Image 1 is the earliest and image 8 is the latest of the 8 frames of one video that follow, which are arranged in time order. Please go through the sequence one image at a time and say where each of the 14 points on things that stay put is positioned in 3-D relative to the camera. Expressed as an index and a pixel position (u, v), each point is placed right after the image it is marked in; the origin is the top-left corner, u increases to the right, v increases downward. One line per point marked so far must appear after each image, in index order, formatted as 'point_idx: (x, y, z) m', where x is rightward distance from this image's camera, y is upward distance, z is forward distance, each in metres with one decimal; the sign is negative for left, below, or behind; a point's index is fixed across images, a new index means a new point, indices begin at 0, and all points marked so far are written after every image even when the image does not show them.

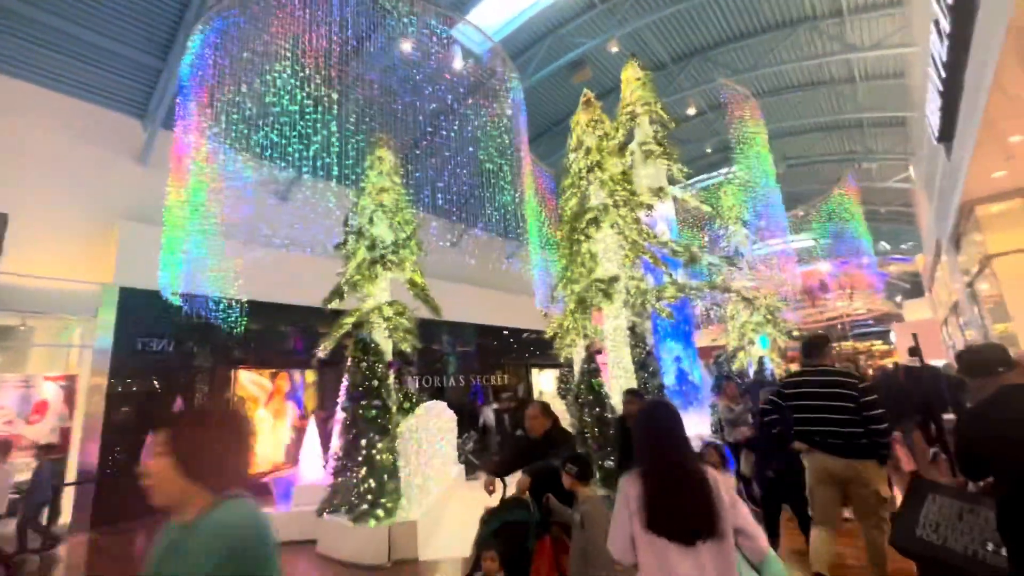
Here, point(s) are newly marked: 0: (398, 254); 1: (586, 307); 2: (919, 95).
0: (-1.6, +0.5, +6.2) m
1: (+0.9, -0.2, +5.6) m
2: (+6.8, +3.2, +7.7) m
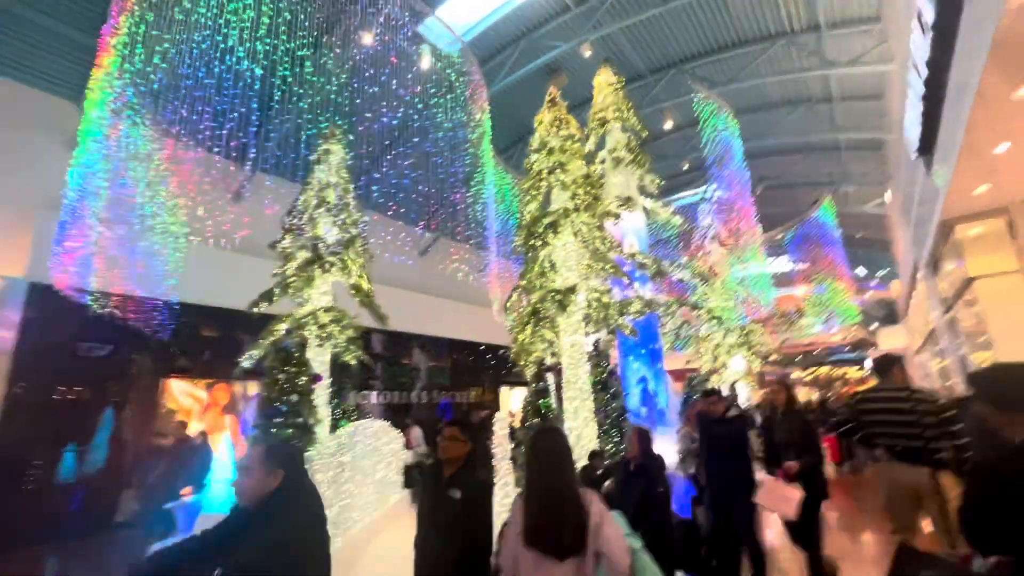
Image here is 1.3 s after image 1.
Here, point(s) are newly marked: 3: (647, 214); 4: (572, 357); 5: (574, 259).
0: (-2.1, +0.4, +5.7) m
1: (+0.3, -0.3, +5.1) m
2: (+6.3, +2.8, +7.5) m
3: (+2.0, +1.1, +7.0) m
4: (+0.7, -0.8, +5.2) m
5: (+0.7, +0.3, +5.4) m
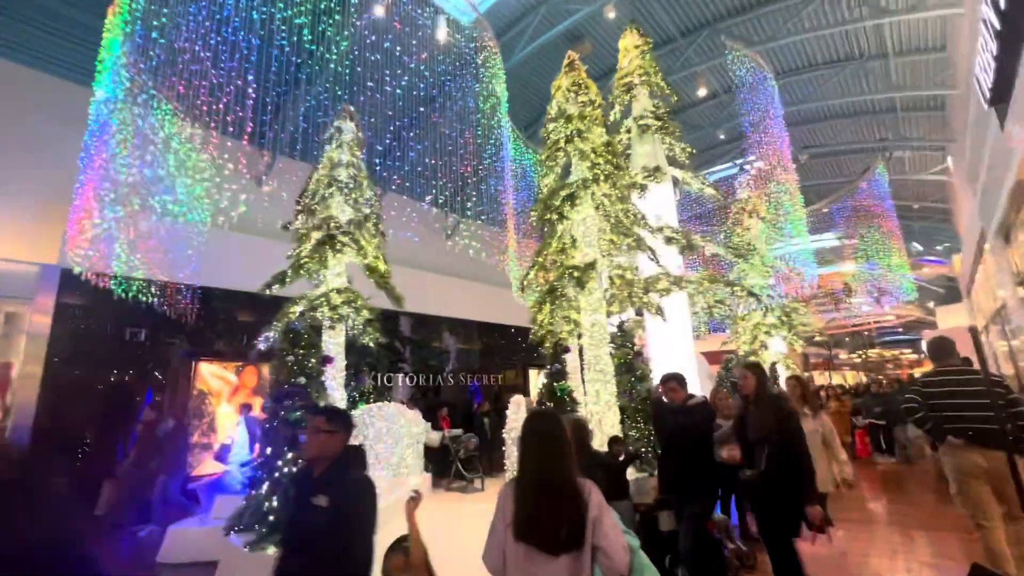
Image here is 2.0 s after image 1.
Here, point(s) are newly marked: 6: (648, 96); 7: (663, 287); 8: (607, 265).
0: (-1.9, +0.6, +5.5) m
1: (+0.5, -0.1, +4.8) m
2: (+6.5, +3.2, +6.7) m
3: (+2.3, +1.4, +6.5) m
4: (+0.8, -0.5, +4.9) m
5: (+0.9, +0.6, +5.0) m
6: (+1.9, +2.7, +6.6) m
7: (+1.6, 0.0, +5.0) m
8: (+1.0, +0.2, +4.9) m
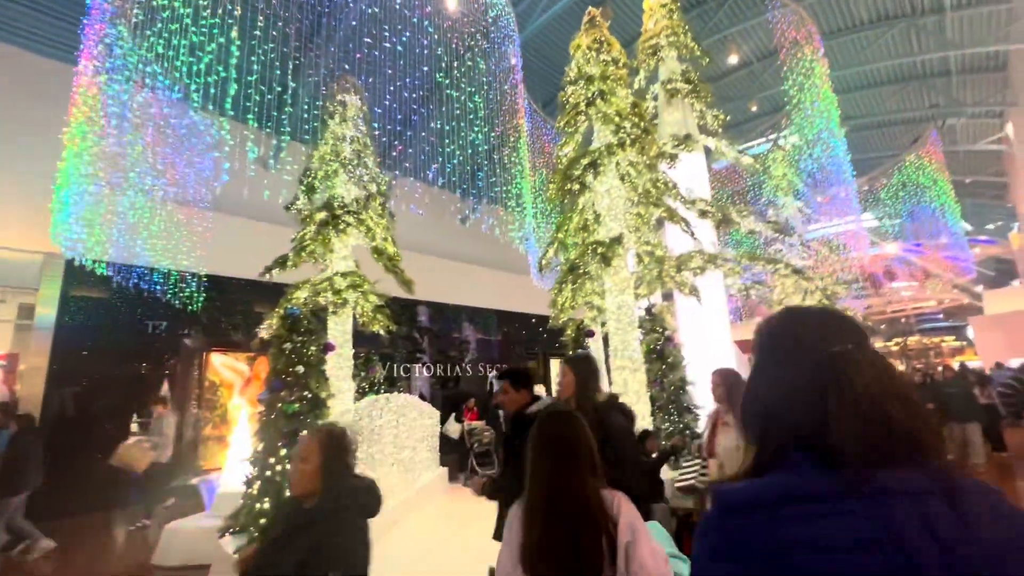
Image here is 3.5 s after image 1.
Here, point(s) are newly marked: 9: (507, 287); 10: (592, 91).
0: (-1.7, +0.8, +5.2) m
1: (+0.6, +0.1, +4.3) m
2: (+6.7, +3.5, +5.9) m
3: (+2.5, +1.7, +5.9) m
4: (+1.0, -0.3, +4.4) m
5: (+1.0, +0.8, +4.5) m
6: (+2.1, +3.0, +6.1) m
7: (+1.8, +0.2, +4.5) m
8: (+1.2, +0.4, +4.4) m
9: (-0.2, 0.0, +10.3) m
10: (+0.8, +1.9, +4.6) m
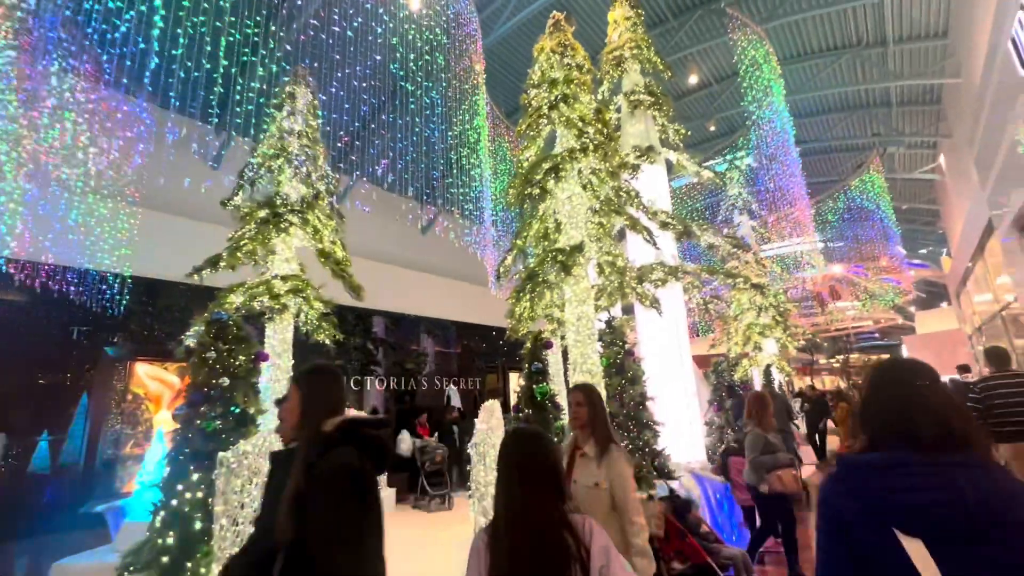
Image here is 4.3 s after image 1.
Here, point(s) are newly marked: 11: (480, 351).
0: (-2.2, +0.8, +4.8) m
1: (+0.2, 0.0, +4.1) m
2: (+6.3, +3.2, +6.3) m
3: (+2.0, +1.5, +5.9) m
4: (+0.6, -0.4, +4.2) m
5: (+0.6, +0.7, +4.4) m
6: (+1.7, +2.8, +6.0) m
7: (+1.4, +0.1, +4.4) m
8: (+0.8, +0.3, +4.3) m
9: (-1.0, -0.2, +10.0) m
10: (+0.4, +1.8, +4.5) m
11: (-0.7, -1.4, +10.4) m
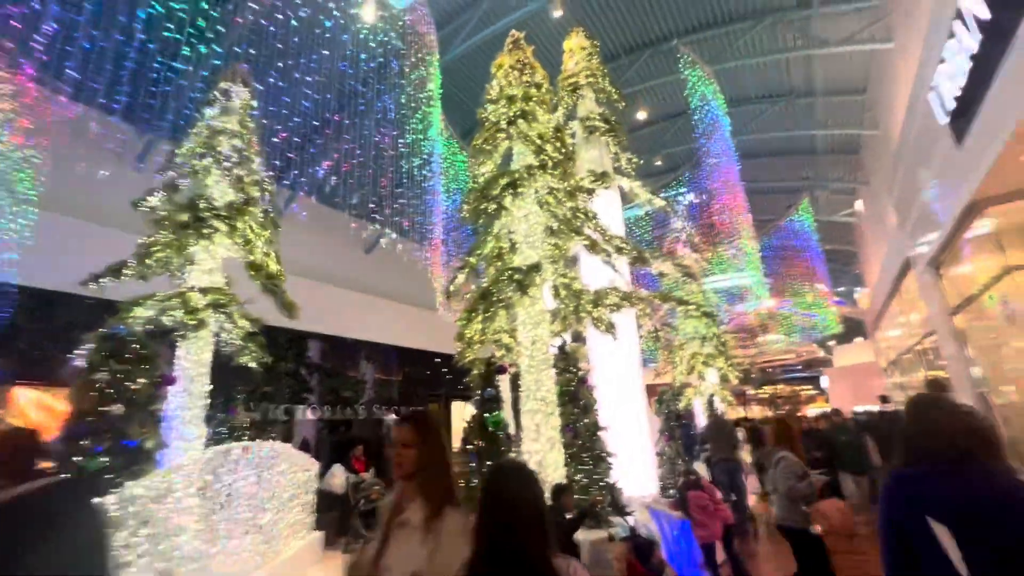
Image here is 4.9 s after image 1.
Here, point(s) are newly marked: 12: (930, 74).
0: (-2.6, +0.6, +4.3) m
1: (-0.2, -0.1, +3.9) m
2: (+5.7, +2.8, +6.9) m
3: (+1.4, +1.2, +6.0) m
4: (+0.2, -0.6, +4.0) m
5: (+0.2, +0.5, +4.2) m
6: (+1.1, +2.5, +6.1) m
7: (+0.9, -0.1, +4.3) m
8: (+0.4, +0.2, +4.1) m
9: (-2.1, -0.7, +9.6) m
10: (0.0, +1.6, +4.3) m
11: (-1.9, -1.9, +9.9) m
12: (+4.3, +2.2, +4.8) m
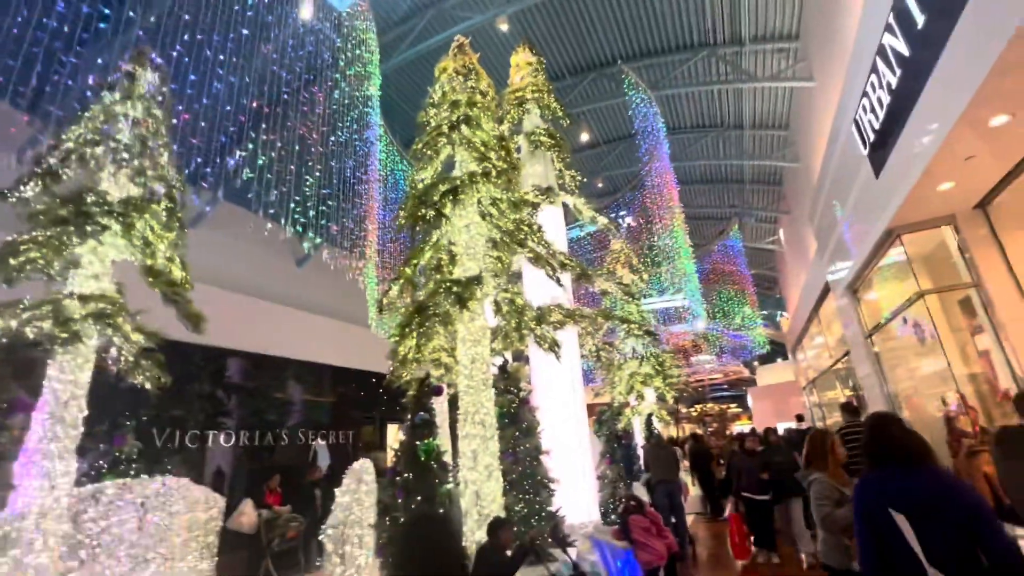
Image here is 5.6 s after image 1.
0: (-3.1, +0.6, +3.7) m
1: (-0.7, -0.2, +3.6) m
2: (+4.8, +2.4, +7.4) m
3: (+0.7, +1.0, +5.9) m
4: (-0.3, -0.7, +3.7) m
5: (-0.3, +0.4, +4.0) m
6: (+0.4, +2.3, +6.1) m
7: (+0.4, -0.3, +4.1) m
8: (-0.1, 0.0, +3.9) m
9: (-3.3, -1.0, +8.9) m
10: (-0.5, +1.5, +4.1) m
11: (-3.1, -2.2, +9.3) m
12: (+3.7, +2.0, +5.1) m
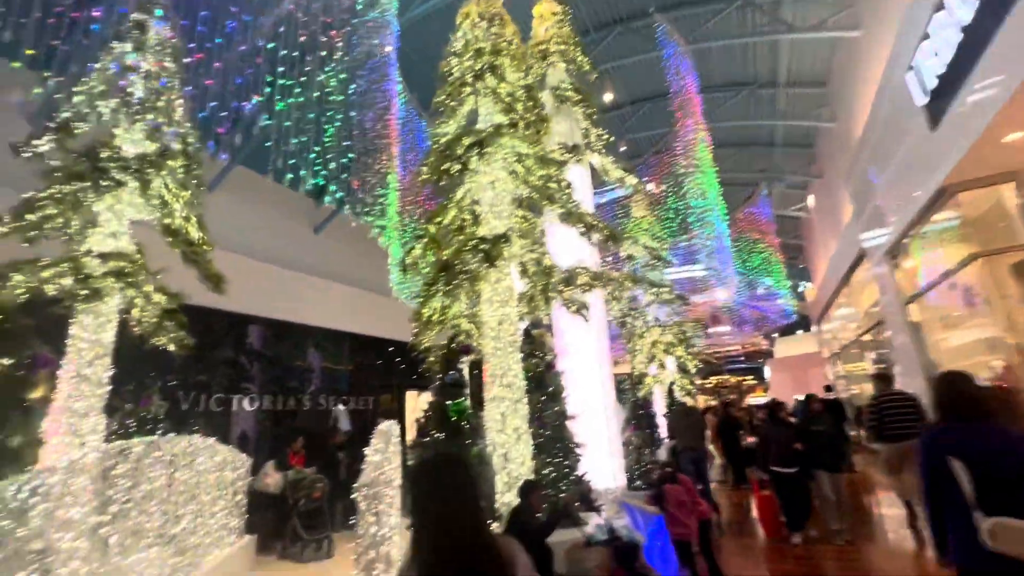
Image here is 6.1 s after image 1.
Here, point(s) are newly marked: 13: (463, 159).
0: (-2.9, +0.9, +3.6) m
1: (-0.4, +0.1, +3.4) m
2: (+5.1, +2.9, +6.9) m
3: (+1.0, +1.4, +5.6) m
4: (-0.1, -0.4, +3.6) m
5: (-0.1, +0.7, +3.8) m
6: (+0.7, +2.7, +5.7) m
7: (+0.6, +0.1, +3.9) m
8: (+0.1, +0.3, +3.7) m
9: (-2.9, -0.3, +8.9) m
10: (-0.3, +1.8, +3.9) m
11: (-2.8, -1.6, +9.3) m
12: (+4.0, +2.3, +4.7) m
13: (-0.4, +1.0, +3.7) m
